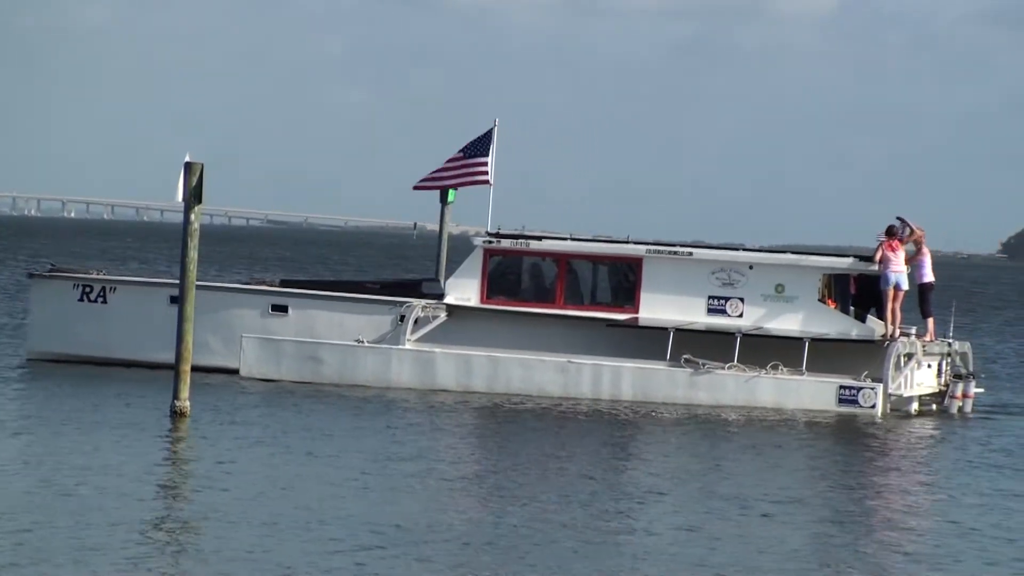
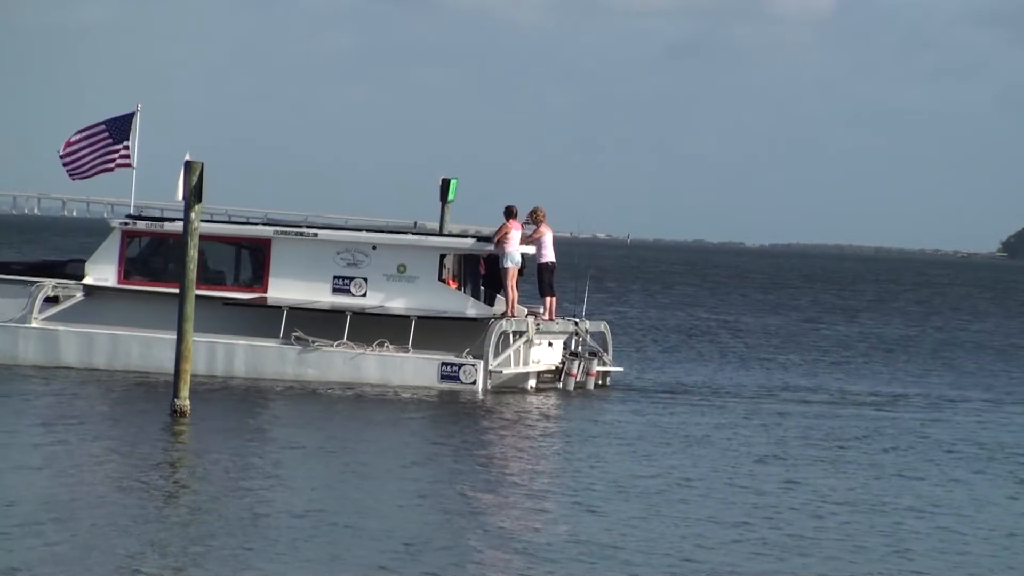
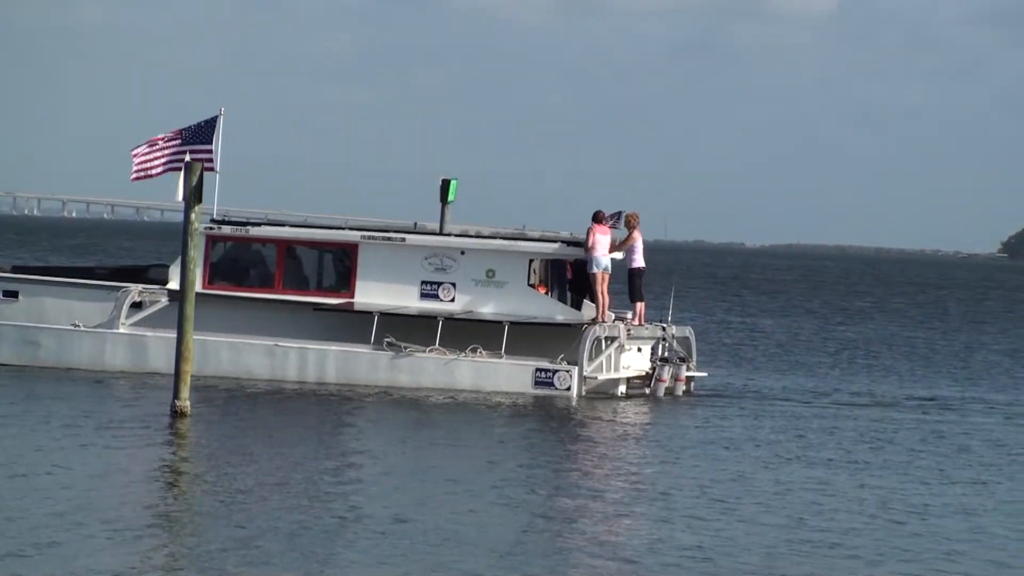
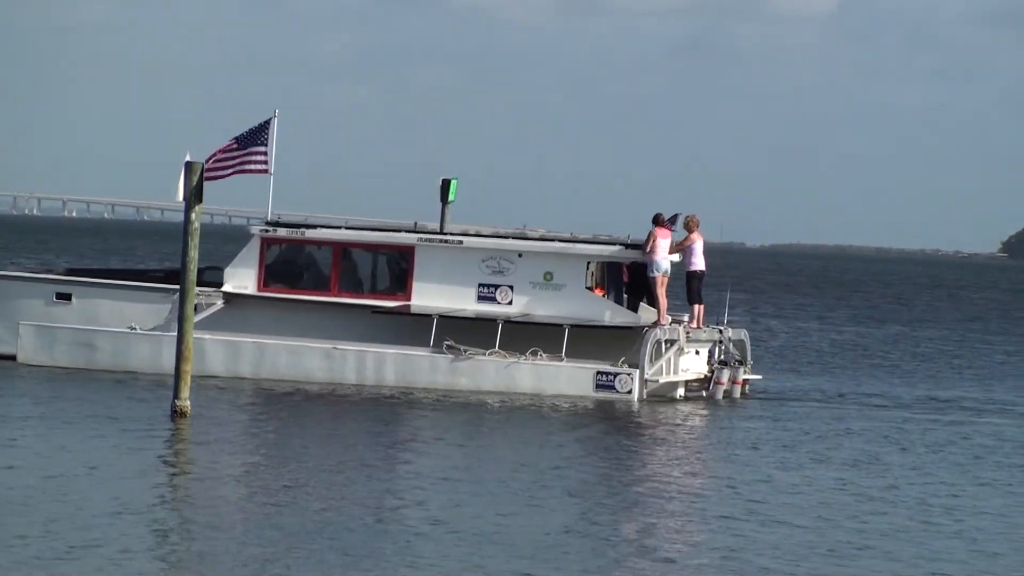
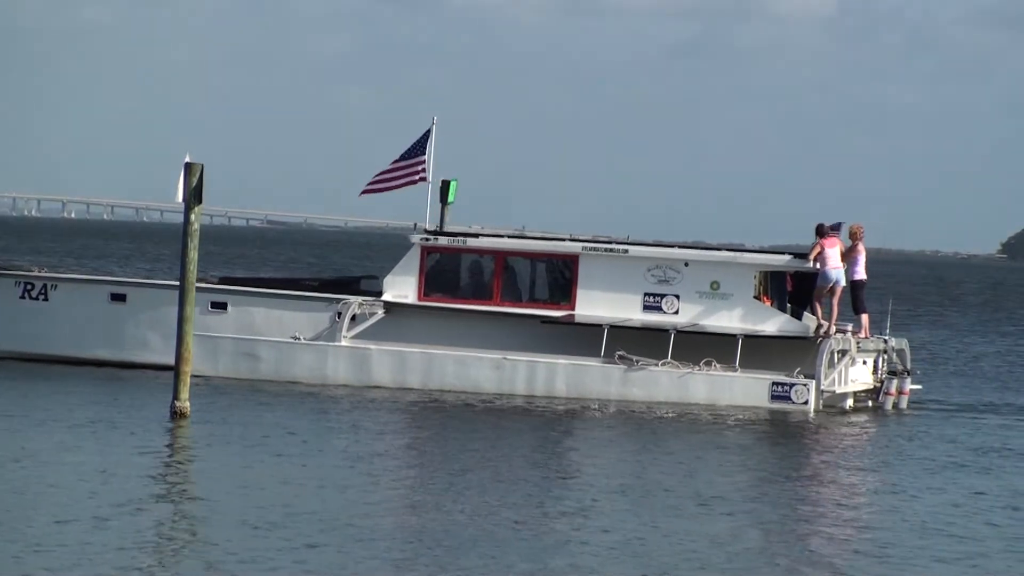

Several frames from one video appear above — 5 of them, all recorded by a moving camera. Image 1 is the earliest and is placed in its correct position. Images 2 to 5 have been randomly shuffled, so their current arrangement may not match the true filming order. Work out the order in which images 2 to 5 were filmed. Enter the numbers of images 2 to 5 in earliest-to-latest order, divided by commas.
5, 4, 3, 2
